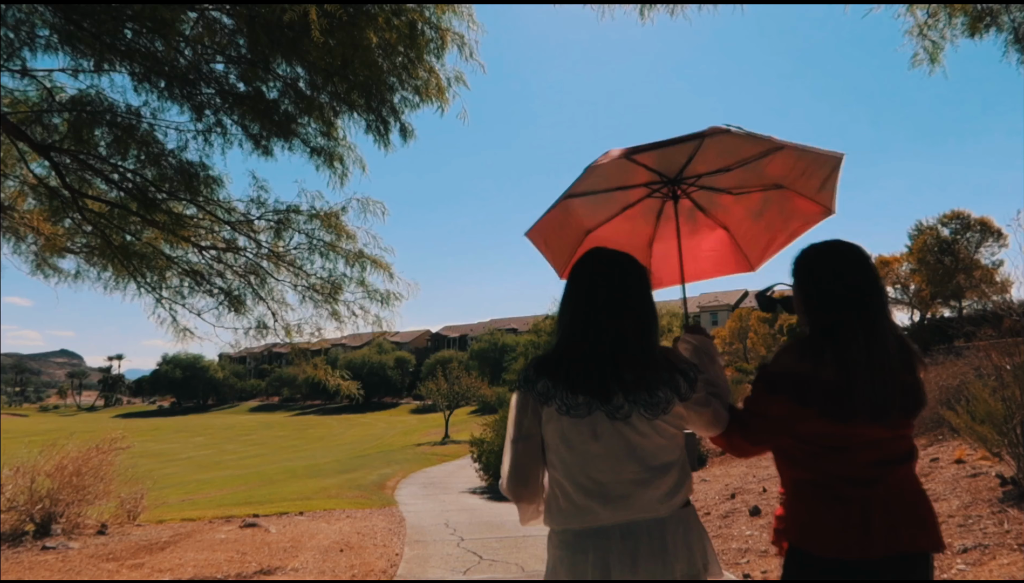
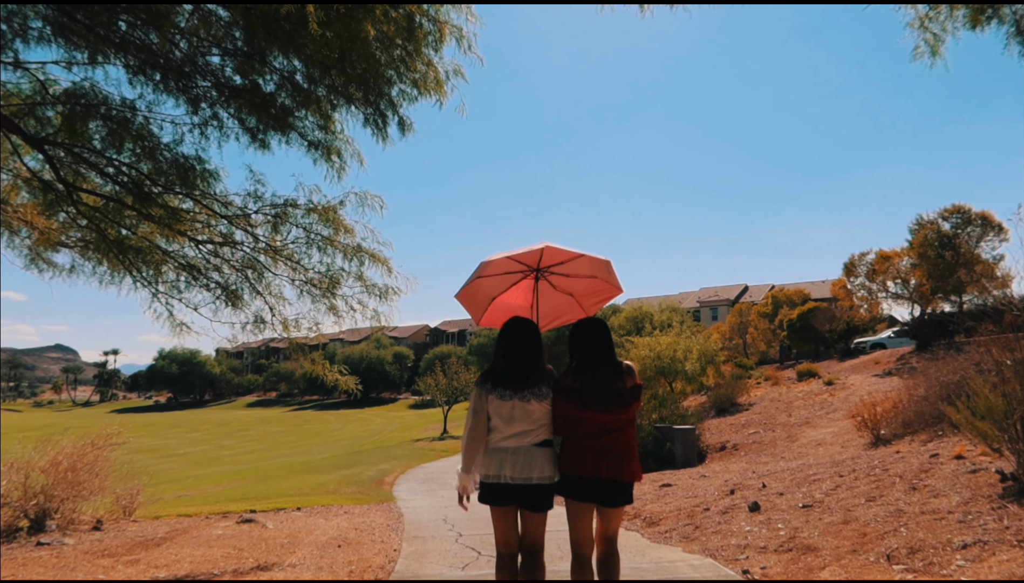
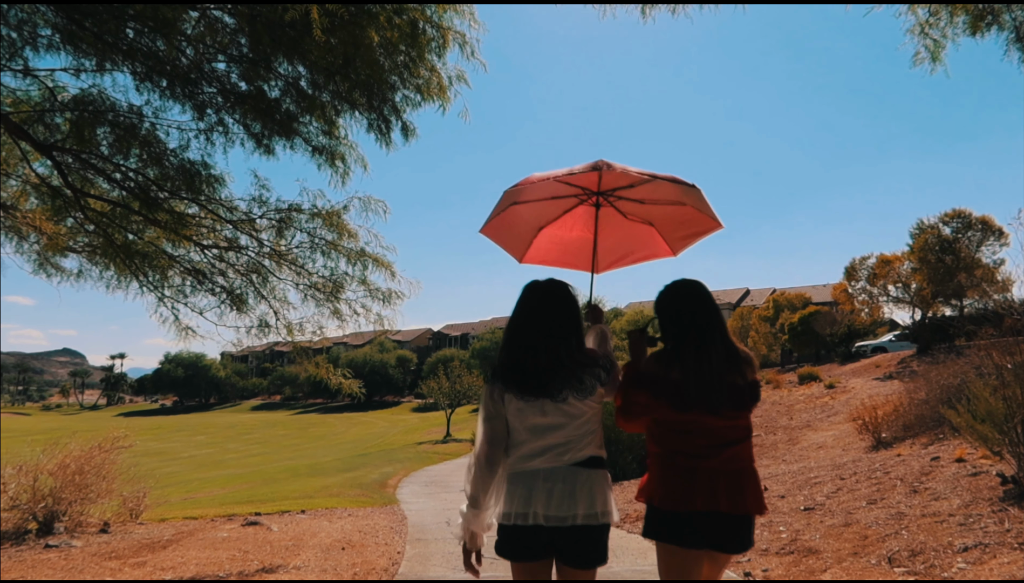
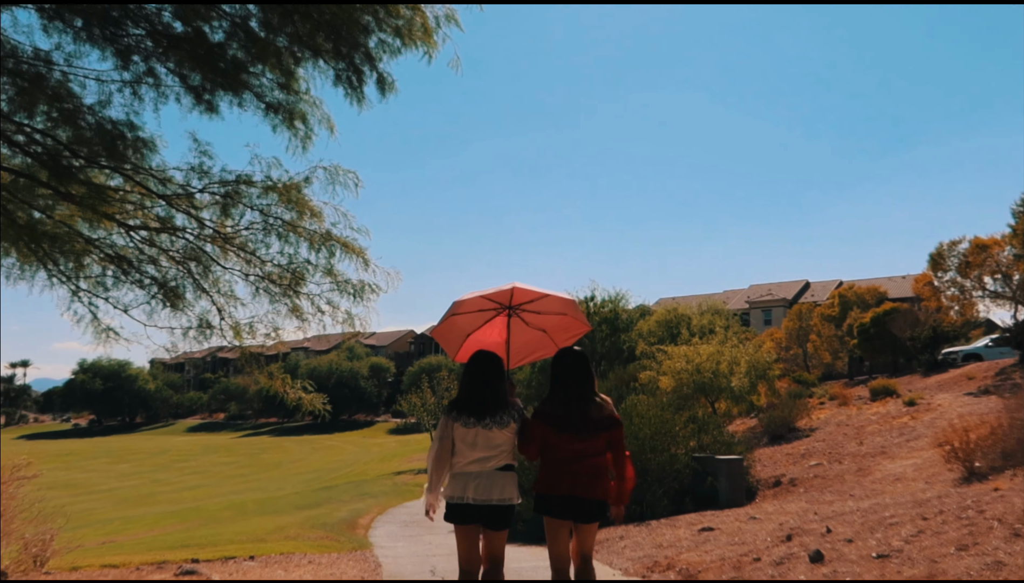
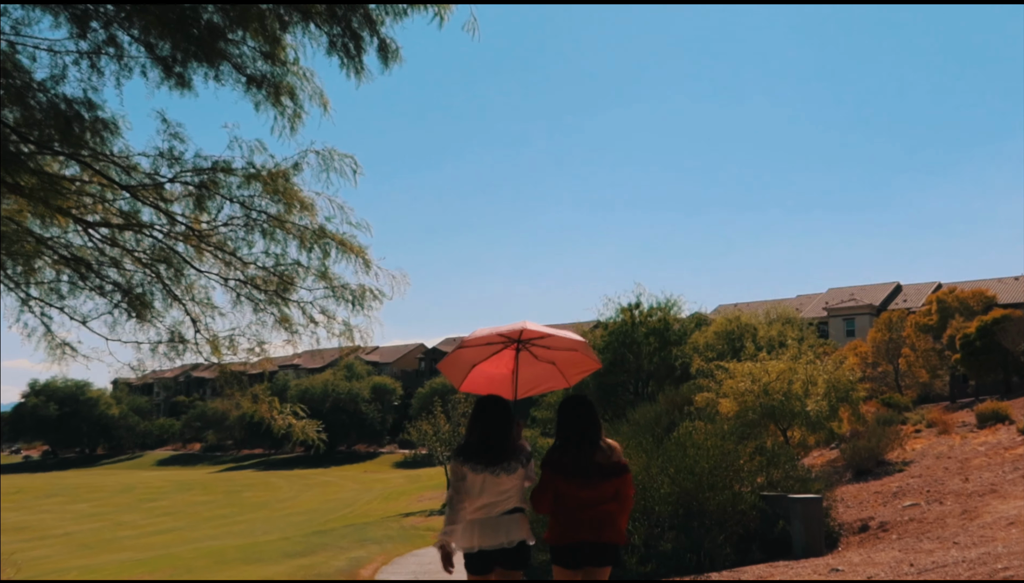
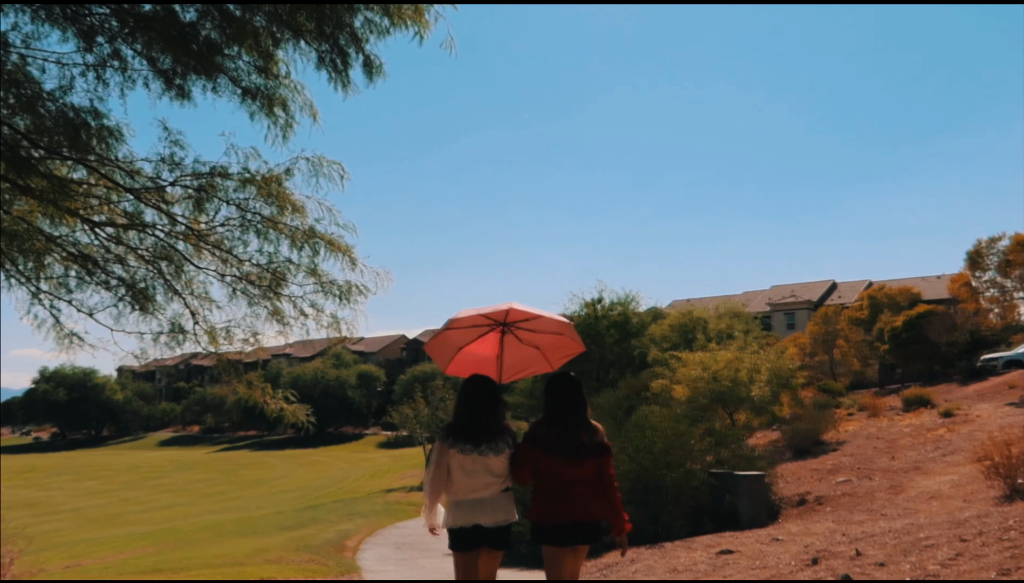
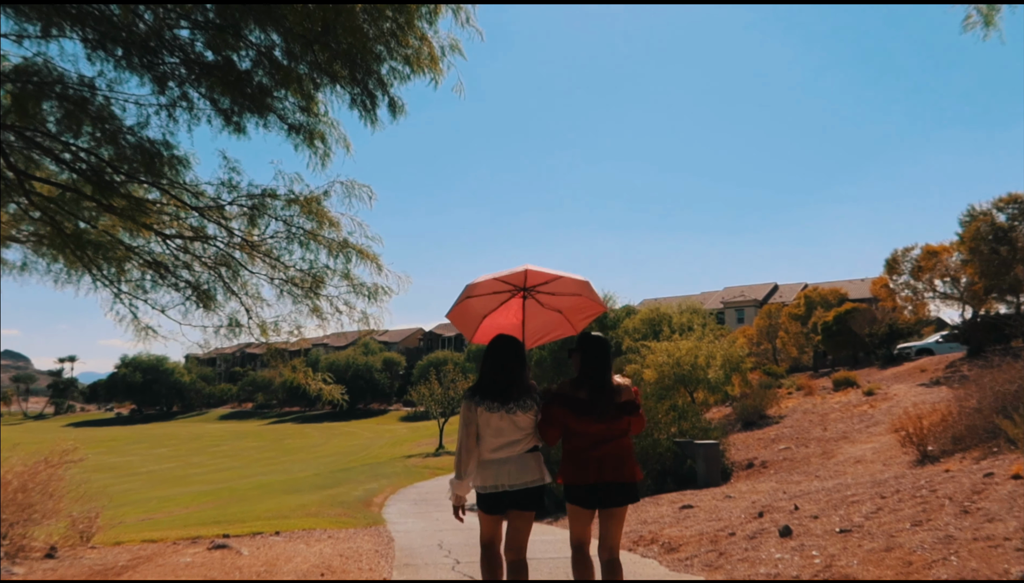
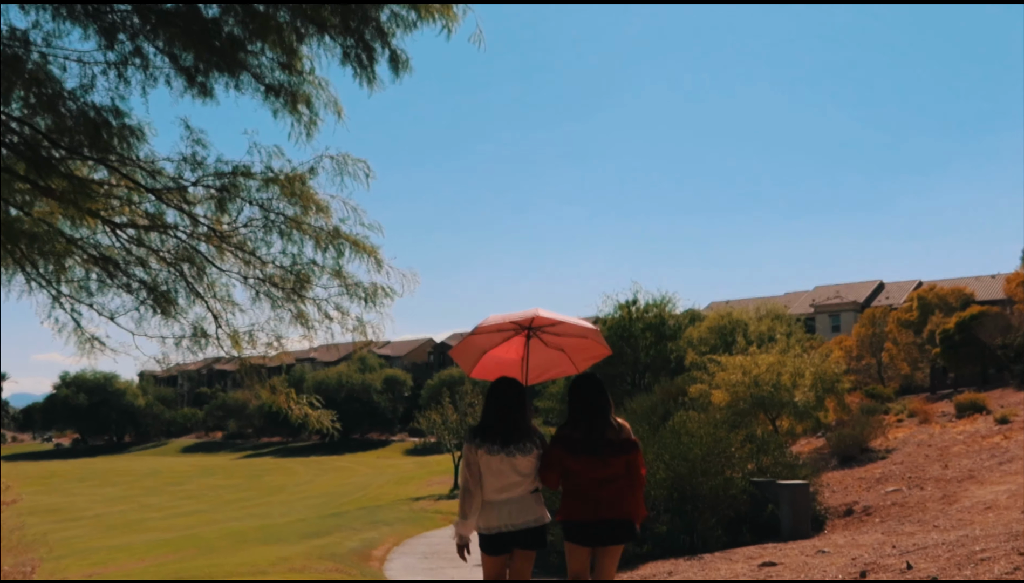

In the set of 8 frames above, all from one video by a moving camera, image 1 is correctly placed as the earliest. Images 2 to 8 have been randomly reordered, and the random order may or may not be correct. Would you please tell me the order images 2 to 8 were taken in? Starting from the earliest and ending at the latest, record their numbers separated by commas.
3, 2, 7, 4, 6, 8, 5
